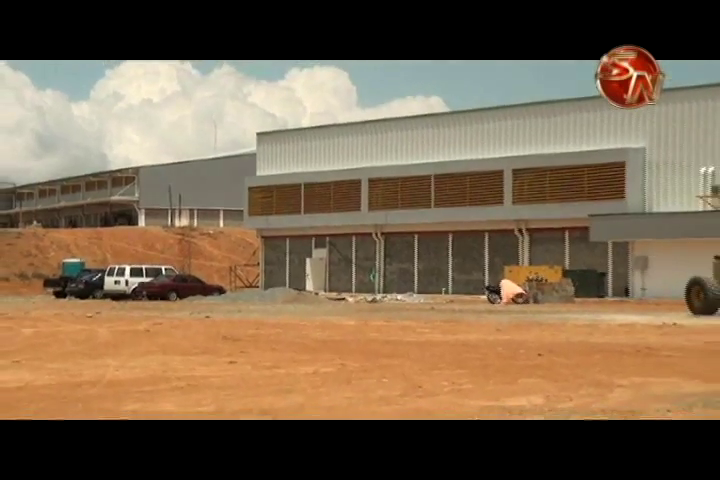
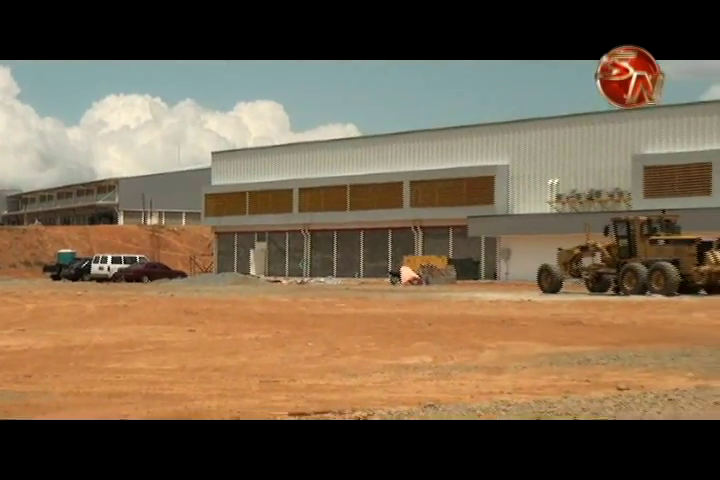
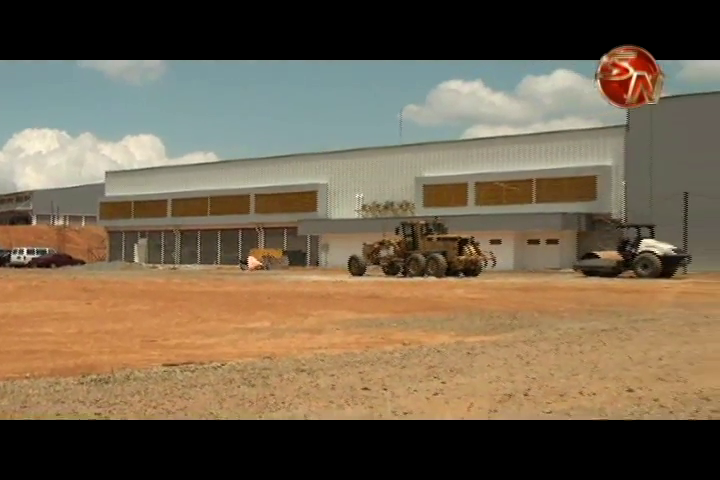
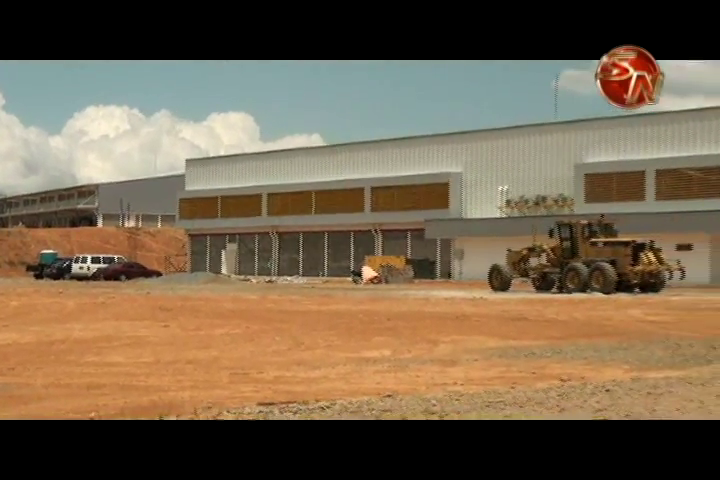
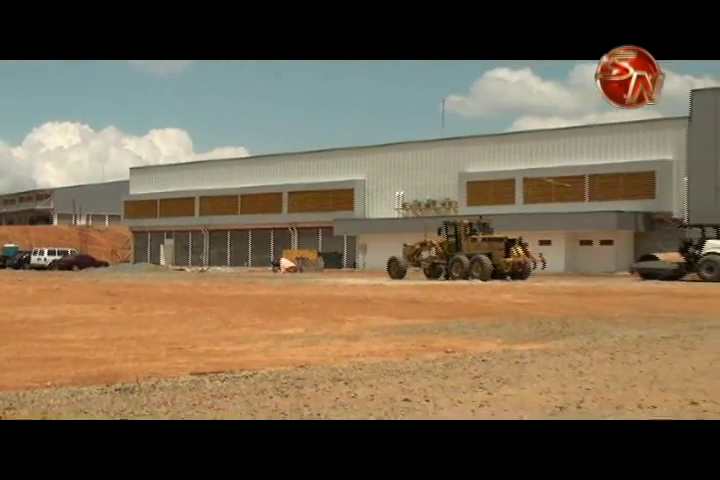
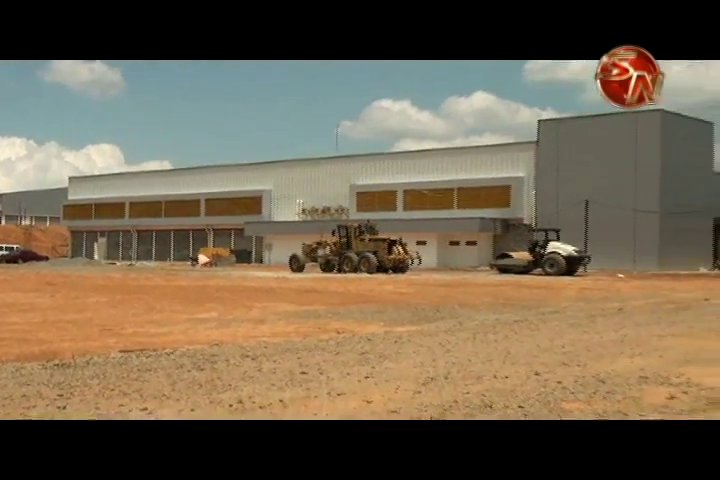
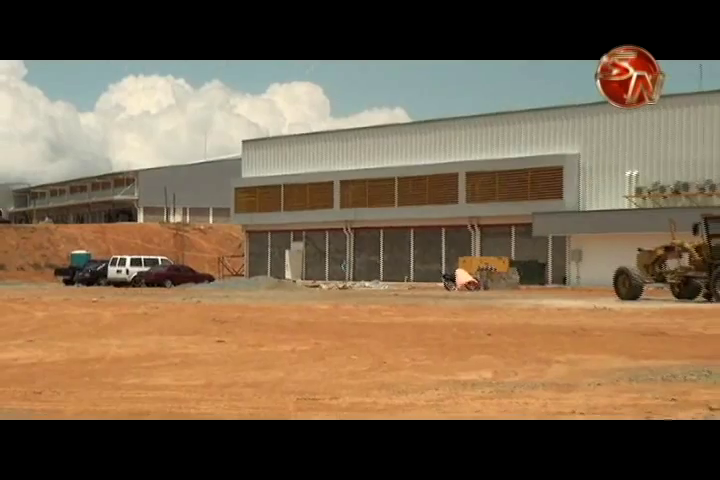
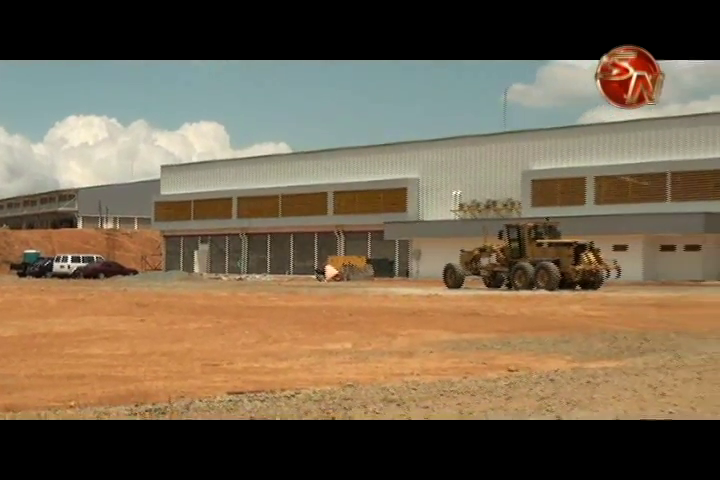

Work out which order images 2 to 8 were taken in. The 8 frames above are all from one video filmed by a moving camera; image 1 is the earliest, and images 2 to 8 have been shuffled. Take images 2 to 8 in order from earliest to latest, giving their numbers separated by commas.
7, 2, 4, 8, 5, 3, 6
